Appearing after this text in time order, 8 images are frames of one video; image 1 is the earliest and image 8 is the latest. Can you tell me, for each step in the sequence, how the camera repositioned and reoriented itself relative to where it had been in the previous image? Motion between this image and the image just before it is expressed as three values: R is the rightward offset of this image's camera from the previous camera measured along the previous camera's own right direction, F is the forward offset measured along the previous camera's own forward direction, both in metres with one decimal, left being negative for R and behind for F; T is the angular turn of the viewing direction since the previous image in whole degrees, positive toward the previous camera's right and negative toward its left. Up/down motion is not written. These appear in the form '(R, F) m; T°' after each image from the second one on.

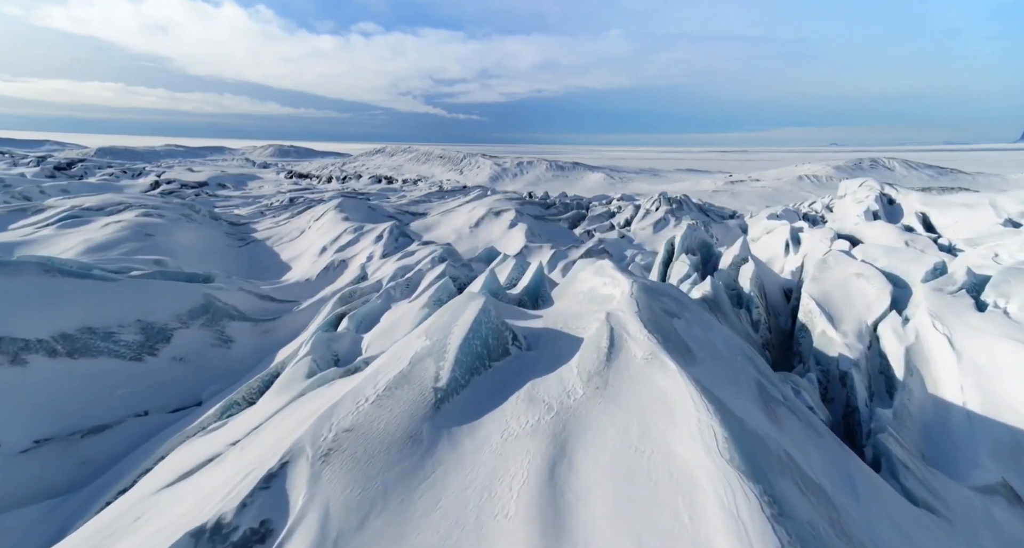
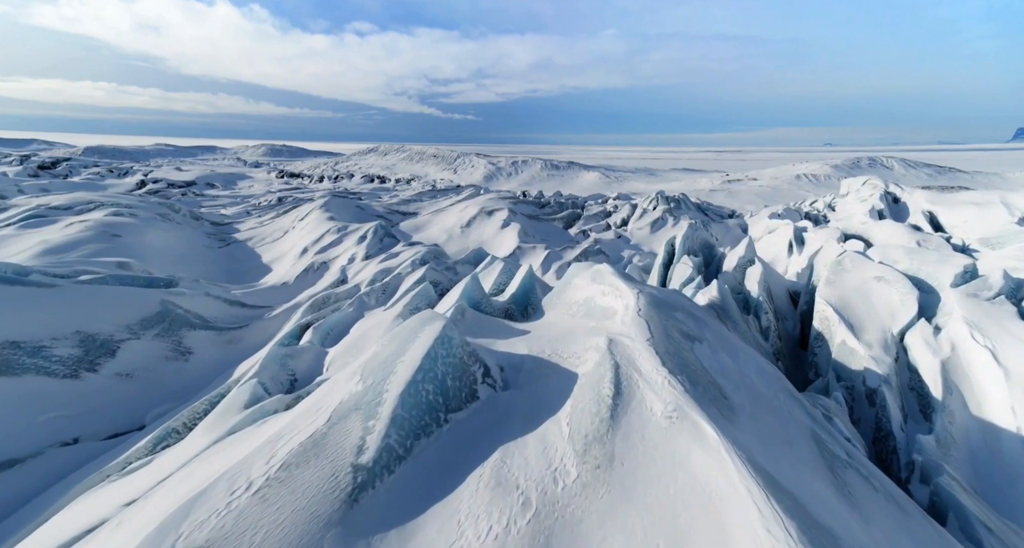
(+0.2, +1.0) m; +1°
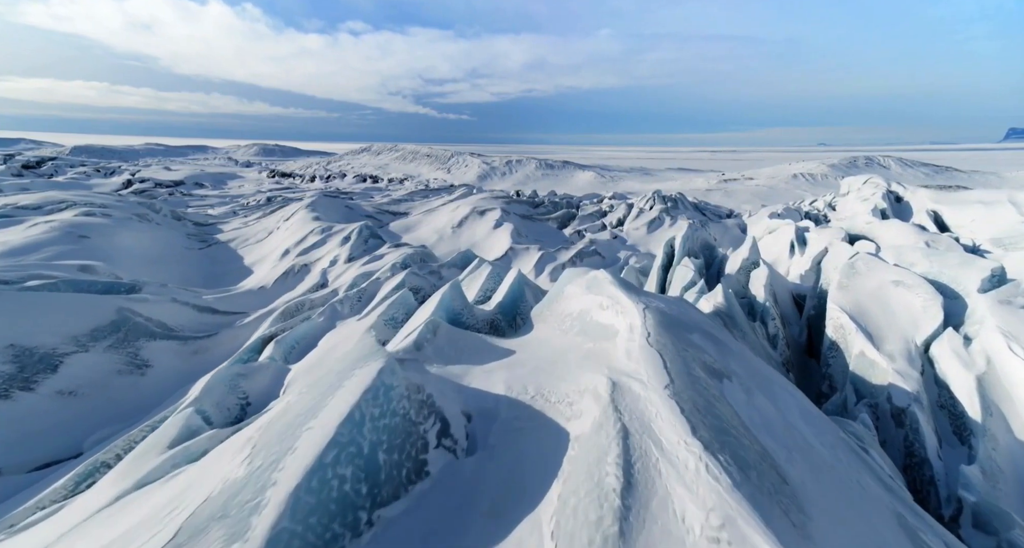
(+0.1, +0.8) m; +1°
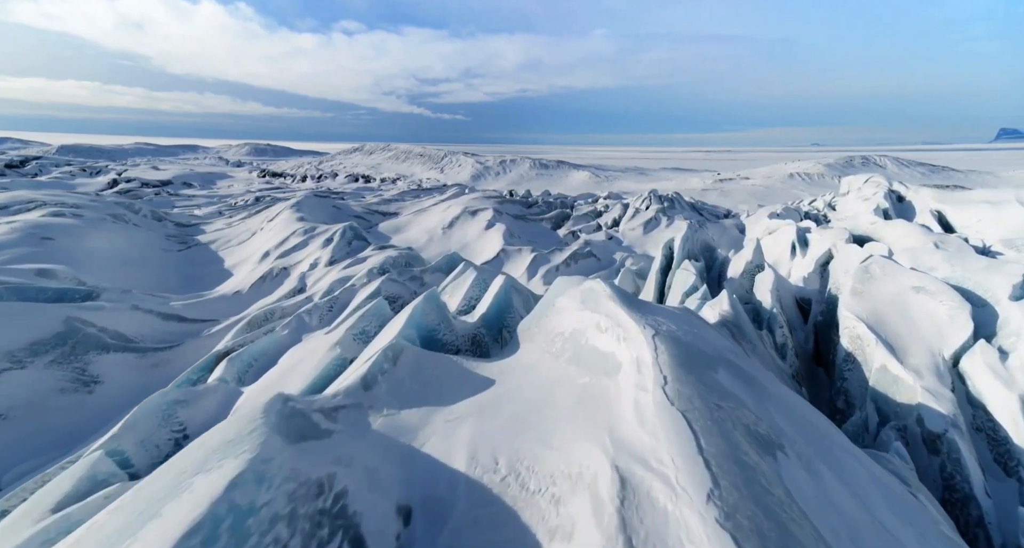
(+0.1, +0.8) m; +1°
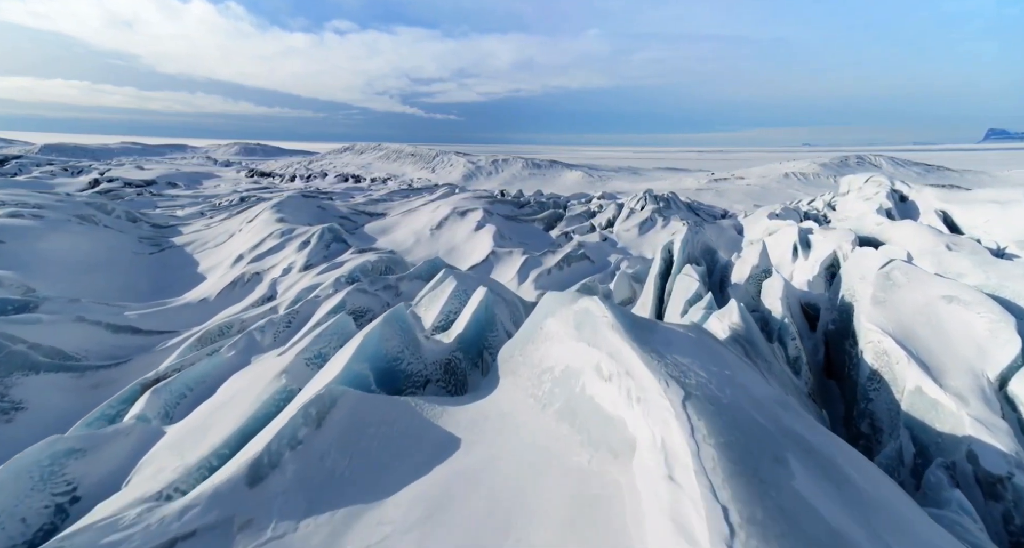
(+0.1, +0.9) m; +1°
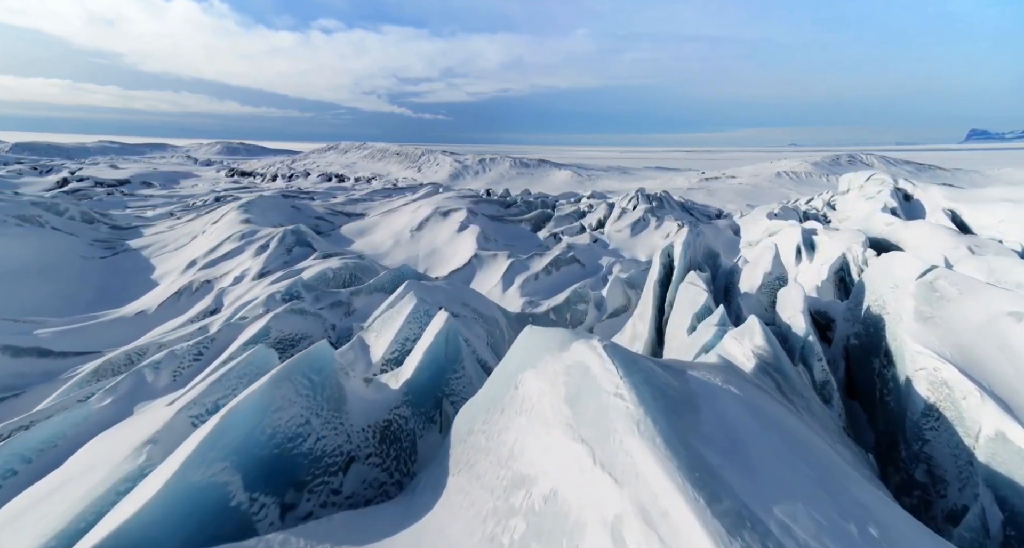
(+0.2, +1.4) m; +1°
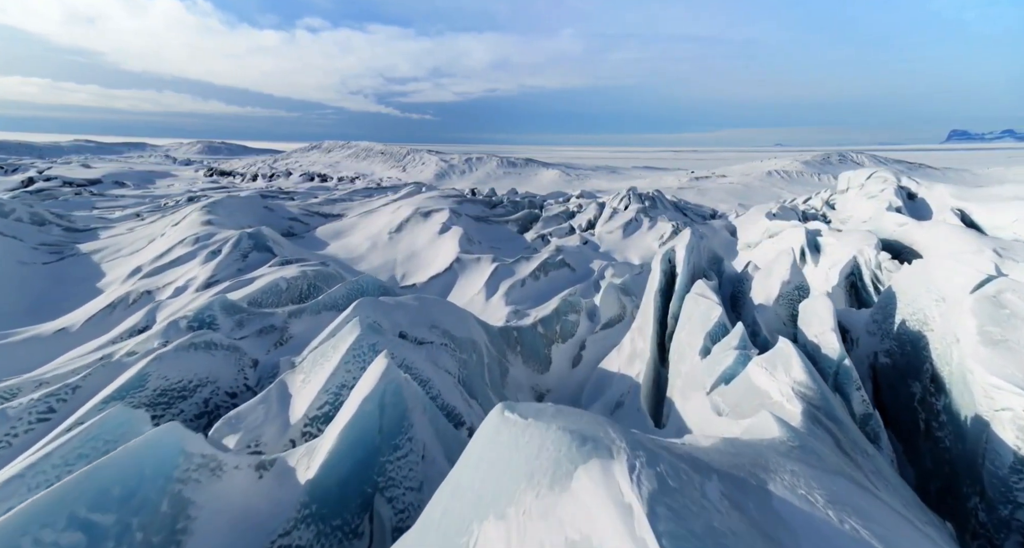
(+0.1, +1.4) m; +1°
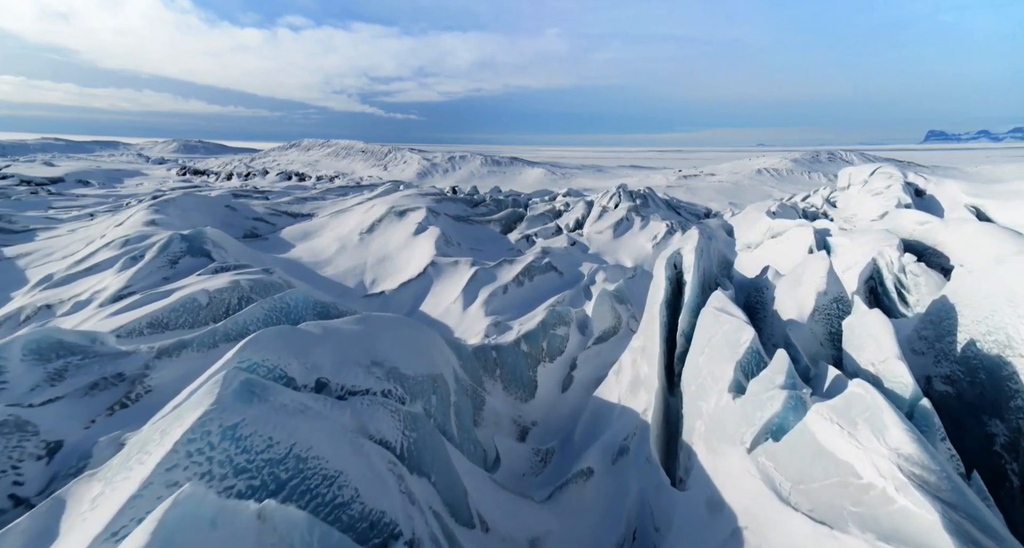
(+0.2, +1.7) m; +2°
